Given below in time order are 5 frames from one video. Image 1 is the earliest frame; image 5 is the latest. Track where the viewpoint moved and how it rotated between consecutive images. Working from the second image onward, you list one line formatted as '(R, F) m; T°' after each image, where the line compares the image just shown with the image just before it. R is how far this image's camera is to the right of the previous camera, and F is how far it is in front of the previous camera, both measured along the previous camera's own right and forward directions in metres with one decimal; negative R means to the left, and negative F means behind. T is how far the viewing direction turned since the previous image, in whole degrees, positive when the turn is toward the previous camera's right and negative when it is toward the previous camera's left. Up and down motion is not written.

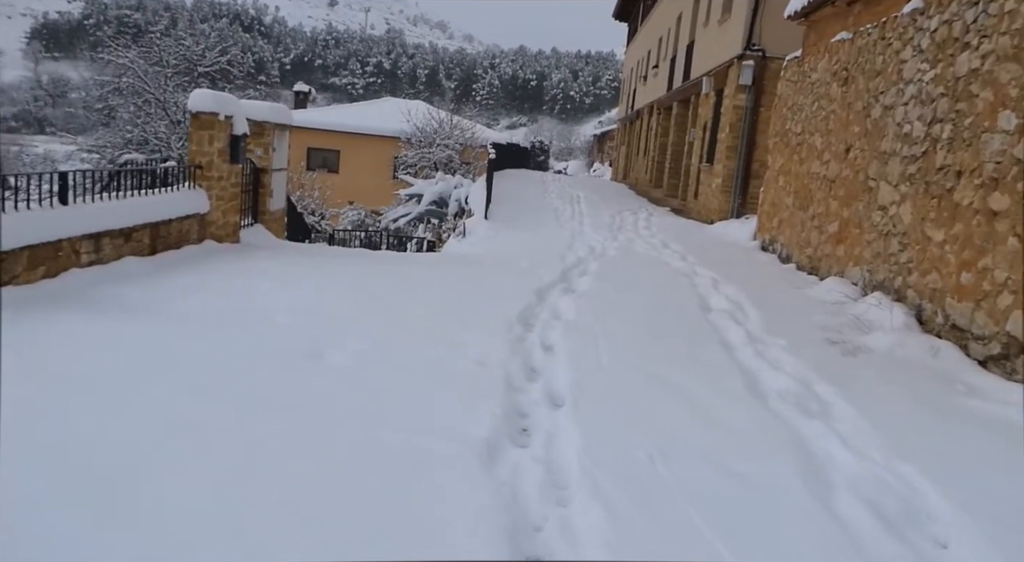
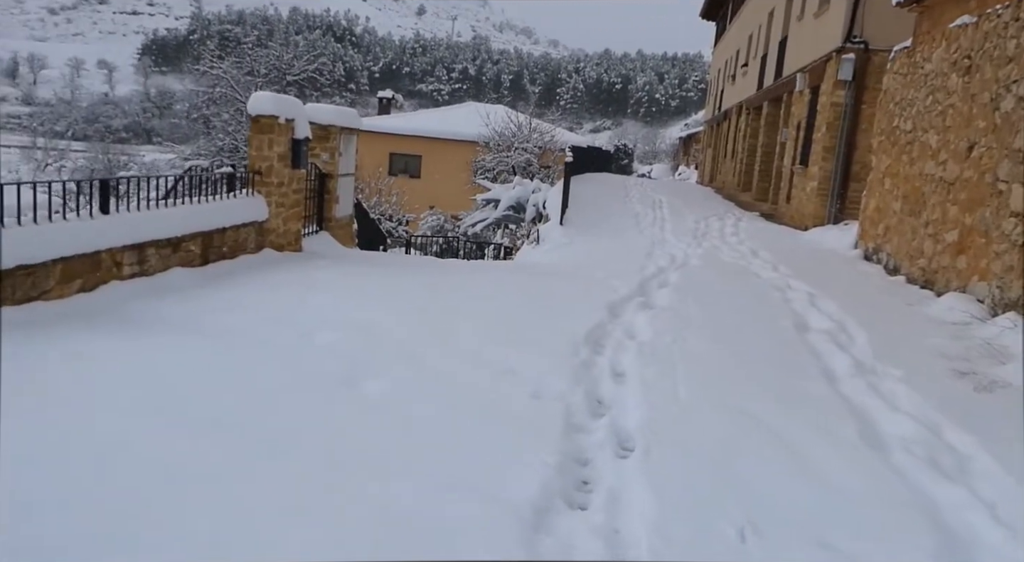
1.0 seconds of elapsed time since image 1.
(+0.1, +0.5) m; -6°
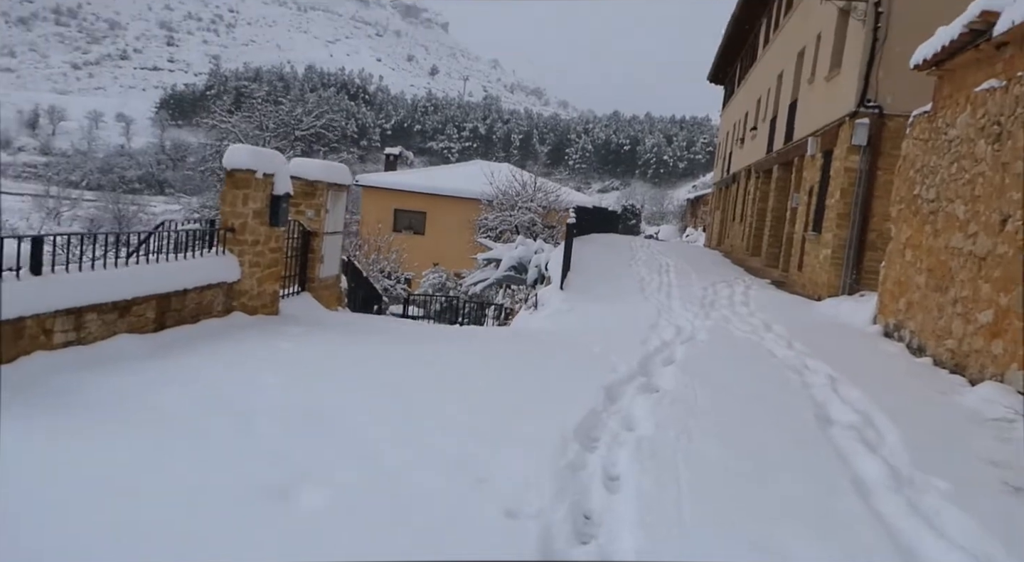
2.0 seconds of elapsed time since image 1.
(+0.1, +0.6) m; -1°
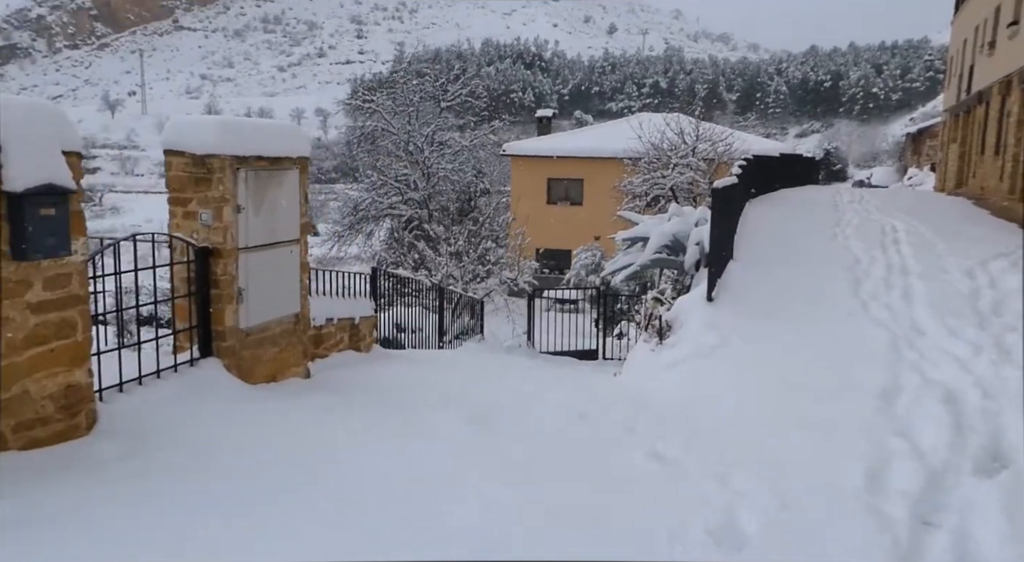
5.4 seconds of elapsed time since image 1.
(+0.7, +4.1) m; -15°
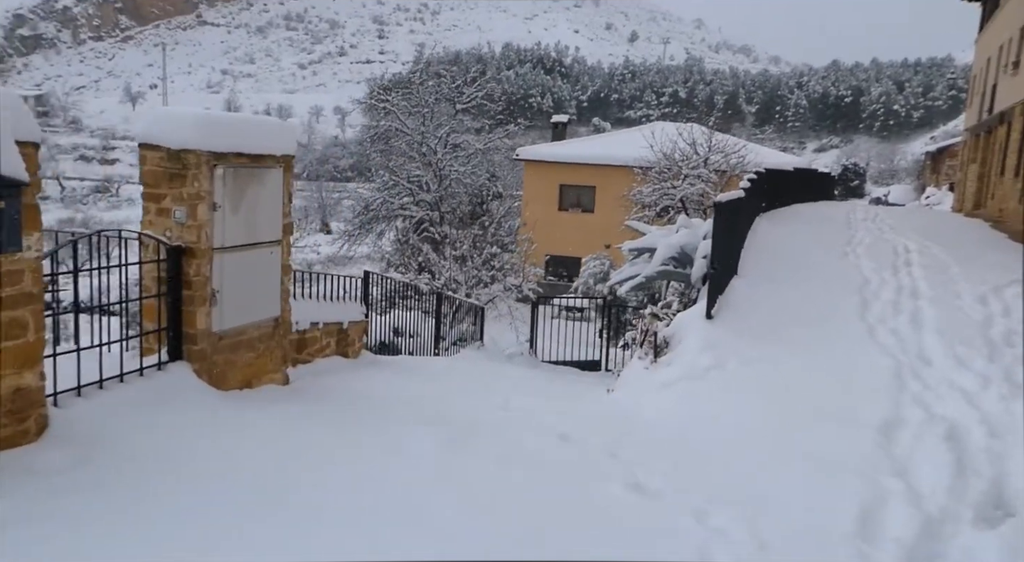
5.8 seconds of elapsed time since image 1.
(+0.1, +0.2) m; -1°
